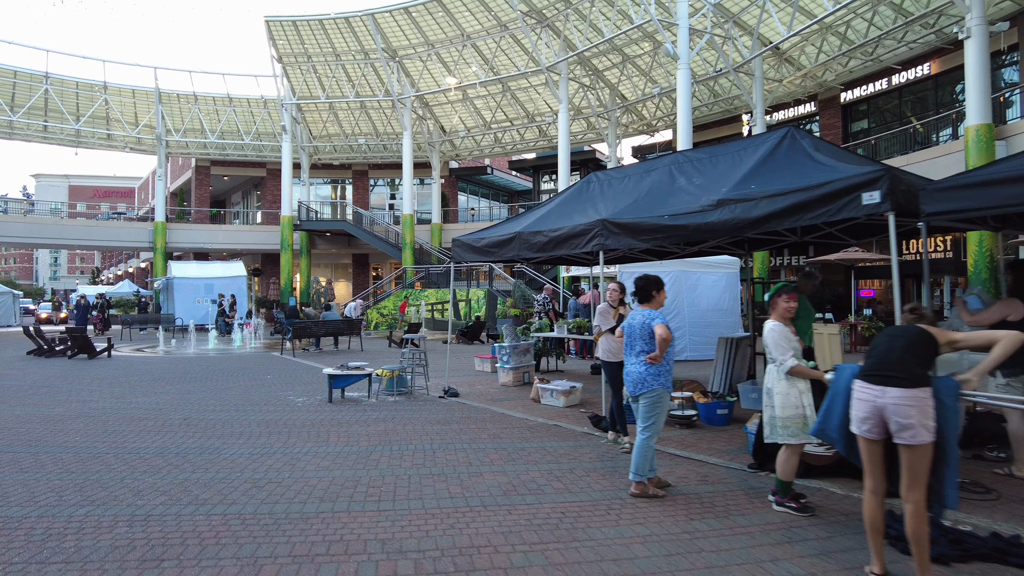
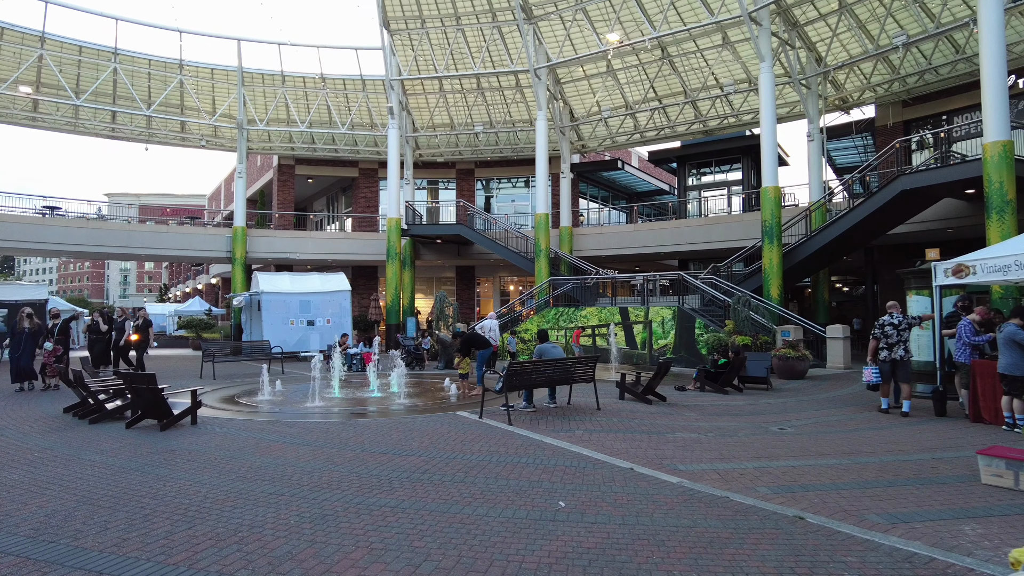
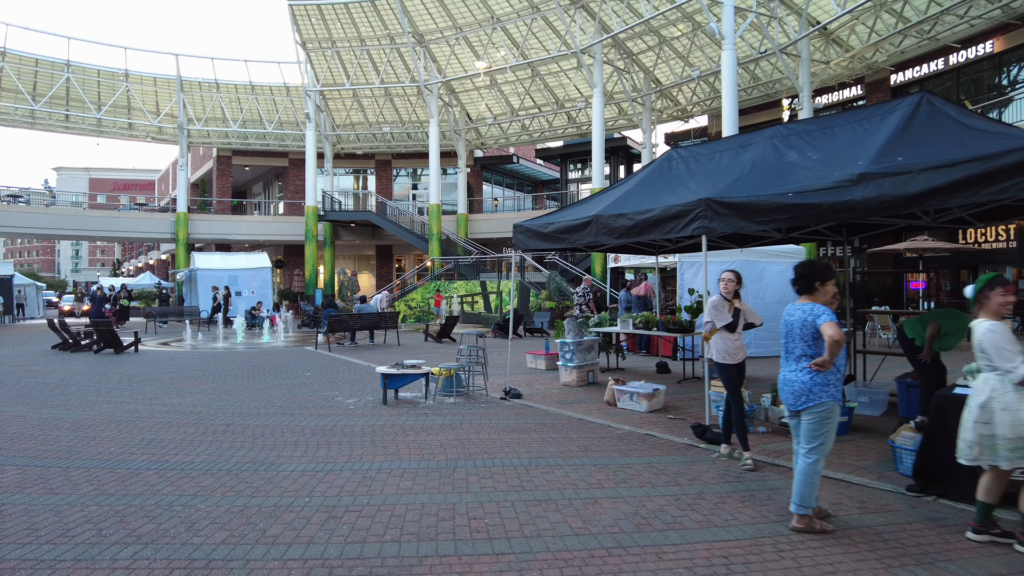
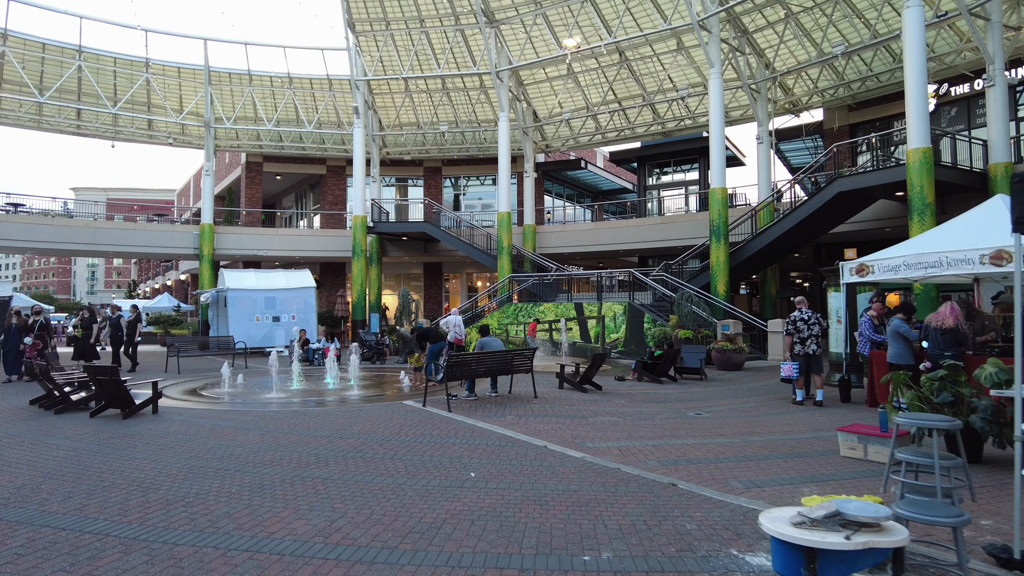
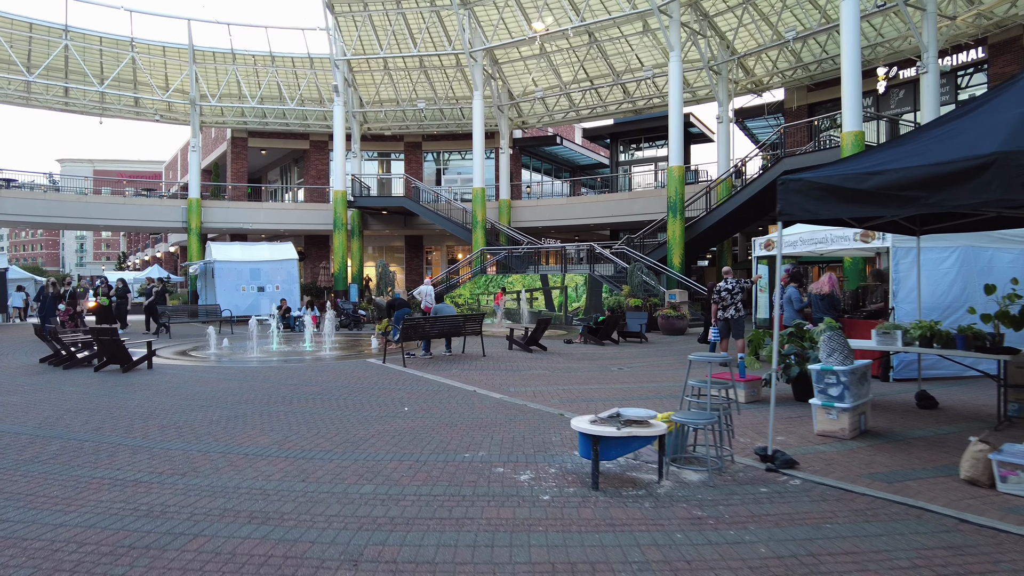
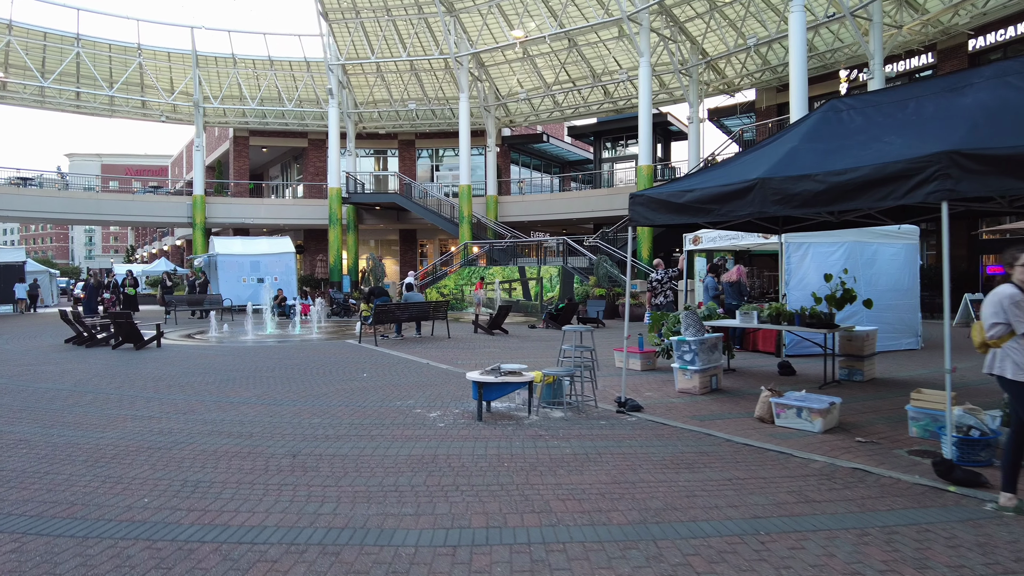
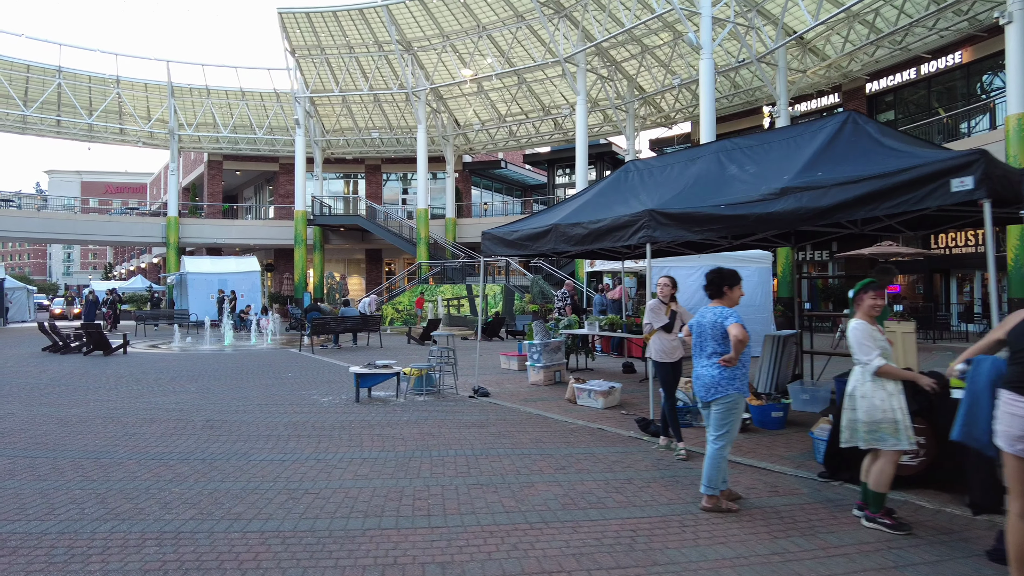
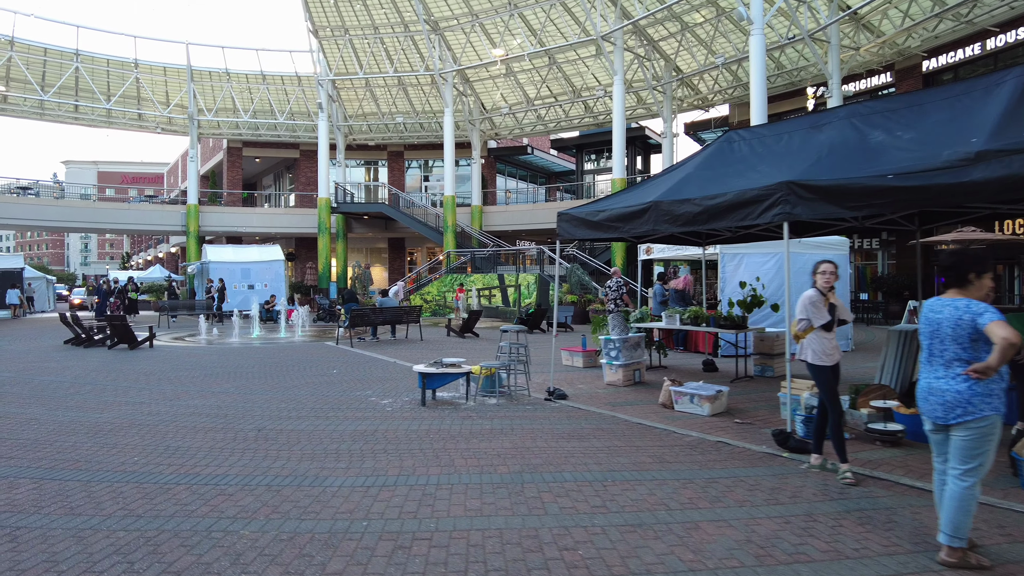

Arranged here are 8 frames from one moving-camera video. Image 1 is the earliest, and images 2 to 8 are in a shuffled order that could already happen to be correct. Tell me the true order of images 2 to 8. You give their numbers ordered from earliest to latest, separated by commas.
7, 3, 8, 6, 5, 4, 2
